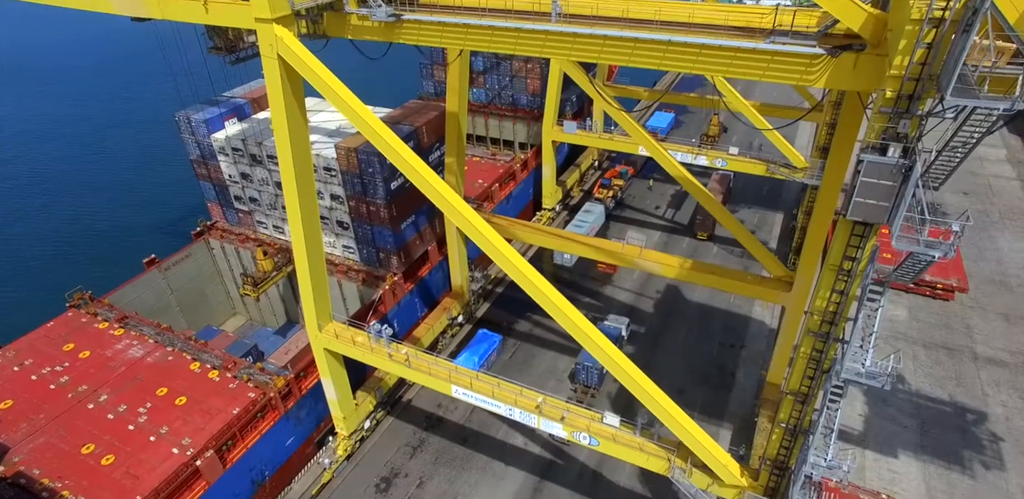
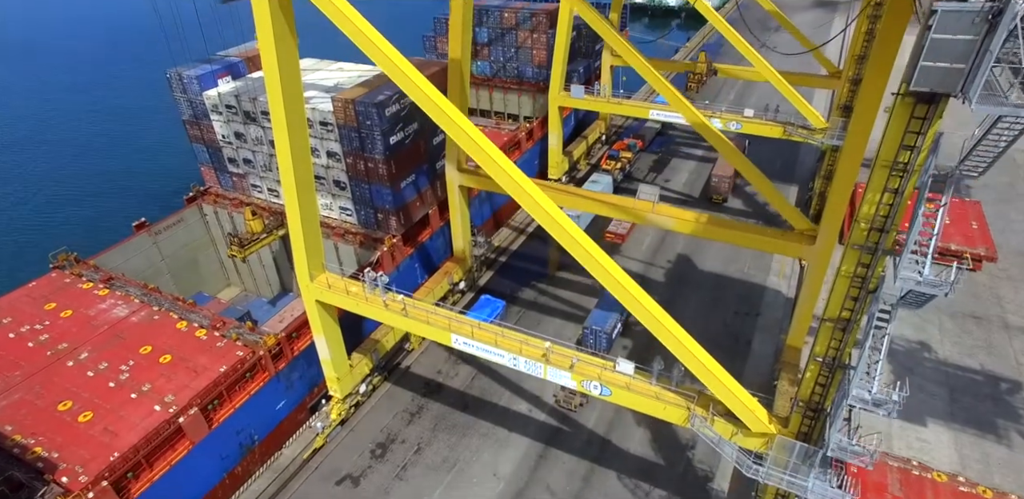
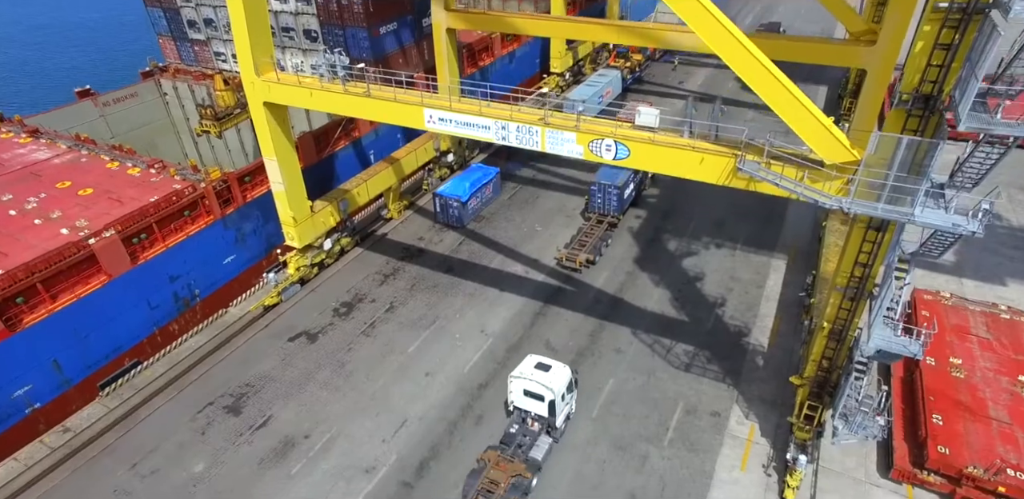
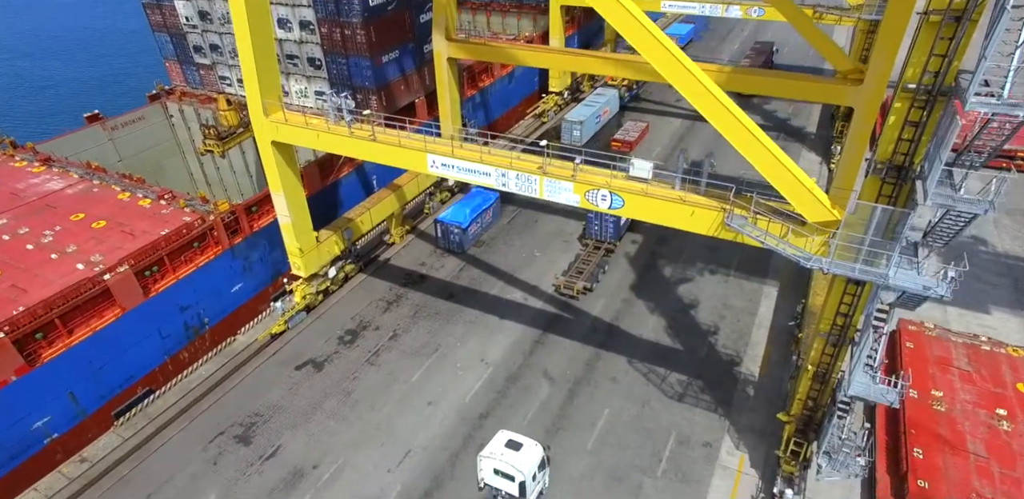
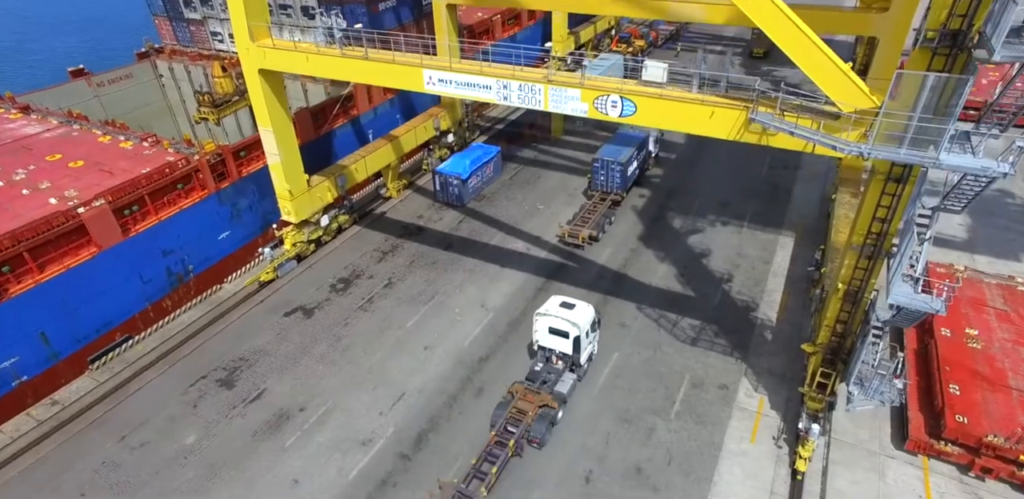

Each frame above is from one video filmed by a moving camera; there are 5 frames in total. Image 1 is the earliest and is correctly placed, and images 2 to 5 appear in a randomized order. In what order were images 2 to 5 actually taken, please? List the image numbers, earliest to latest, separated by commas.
2, 4, 3, 5
